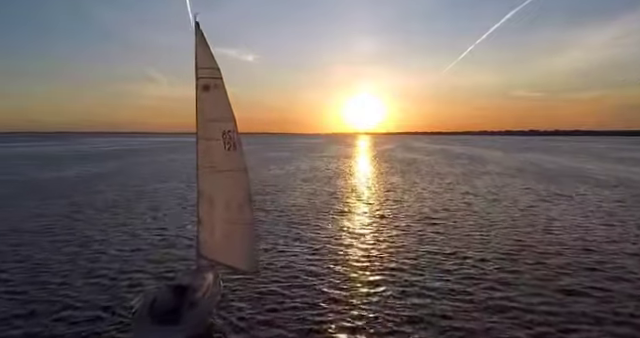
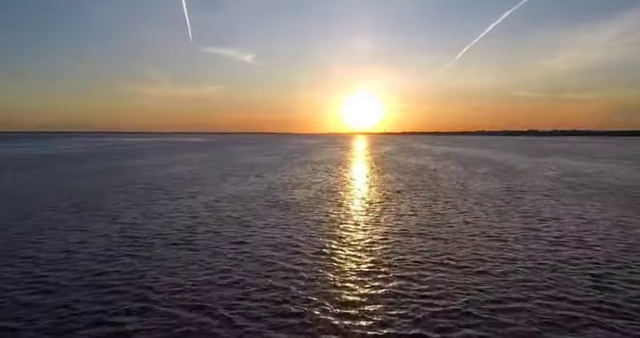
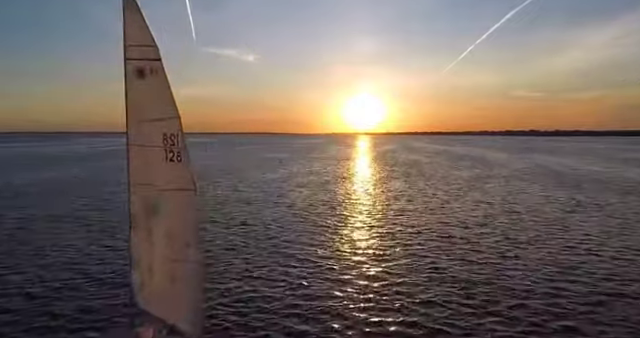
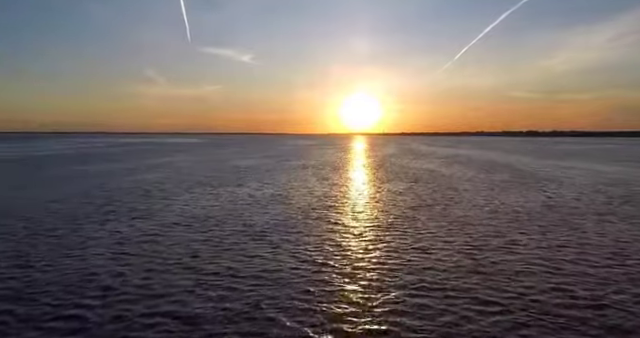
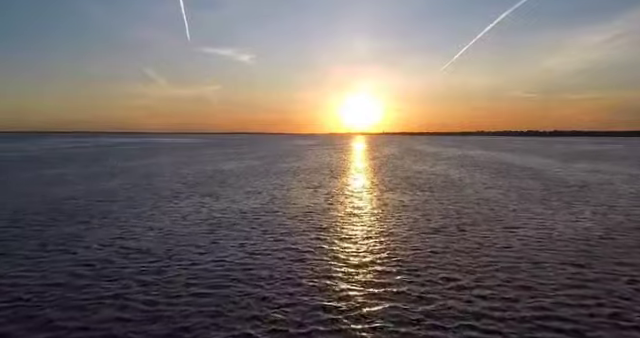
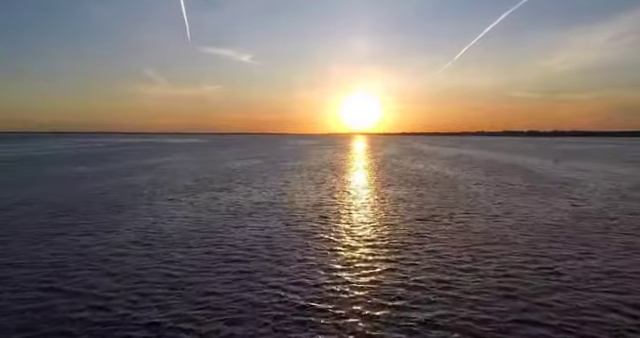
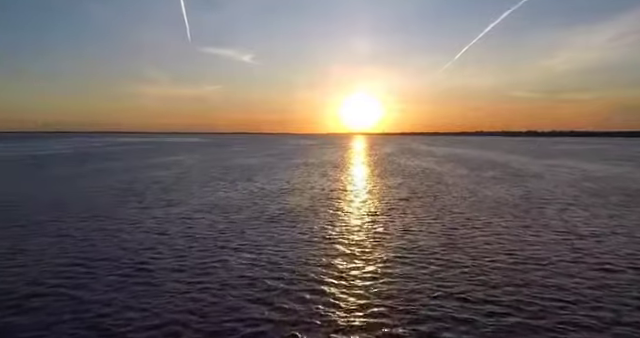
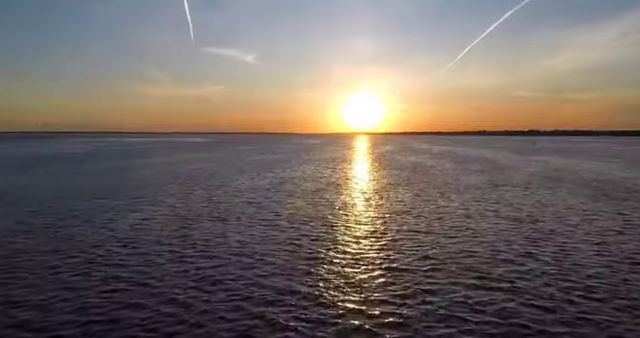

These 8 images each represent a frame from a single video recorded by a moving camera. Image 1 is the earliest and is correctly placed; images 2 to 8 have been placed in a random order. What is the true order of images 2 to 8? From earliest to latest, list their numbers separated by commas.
3, 8, 2, 7, 4, 6, 5
